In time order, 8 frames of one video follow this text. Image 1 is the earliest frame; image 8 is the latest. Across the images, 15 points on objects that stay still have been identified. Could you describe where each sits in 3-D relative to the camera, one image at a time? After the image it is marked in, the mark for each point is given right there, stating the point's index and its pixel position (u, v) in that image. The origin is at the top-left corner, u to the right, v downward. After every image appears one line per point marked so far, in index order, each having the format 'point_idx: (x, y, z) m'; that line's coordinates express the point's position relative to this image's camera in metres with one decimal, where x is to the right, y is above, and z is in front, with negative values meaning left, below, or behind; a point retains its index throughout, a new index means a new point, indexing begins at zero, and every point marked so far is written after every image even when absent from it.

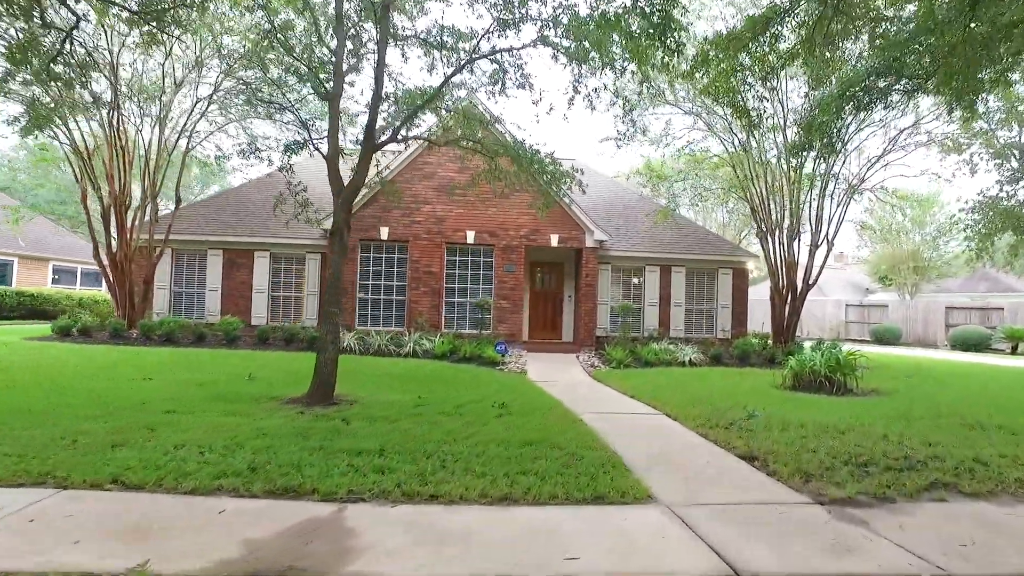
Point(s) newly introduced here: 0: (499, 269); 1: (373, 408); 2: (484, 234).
0: (-0.3, +0.4, +14.3) m
1: (-1.5, -1.3, +7.1) m
2: (-0.6, +1.2, +14.3) m
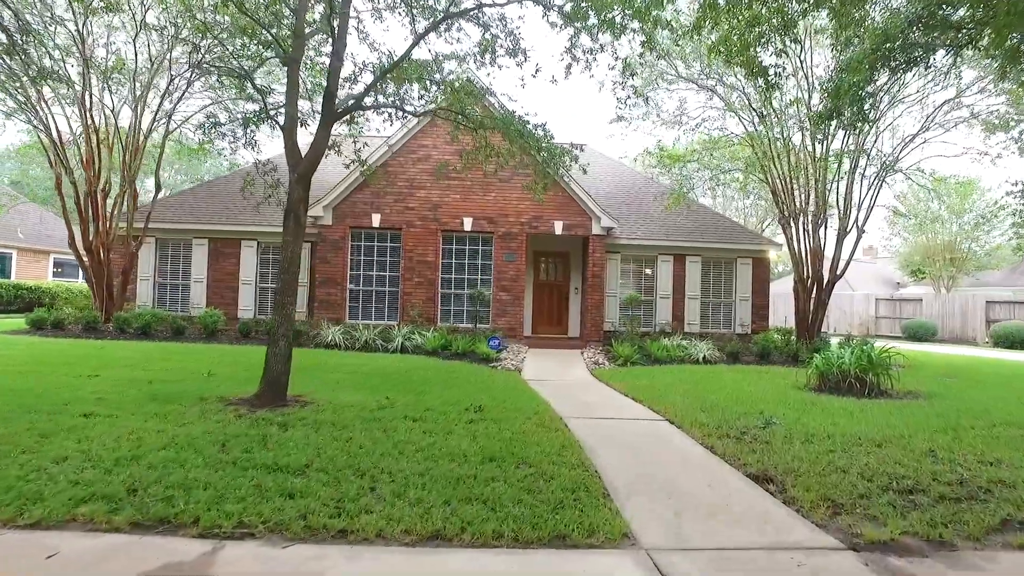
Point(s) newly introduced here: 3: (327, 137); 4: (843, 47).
0: (-0.3, +0.6, +13.3) m
1: (-1.7, -1.2, +6.2) m
2: (-0.6, +1.3, +13.3) m
3: (-2.0, +1.6, +7.1) m
4: (+3.9, +2.8, +7.8) m
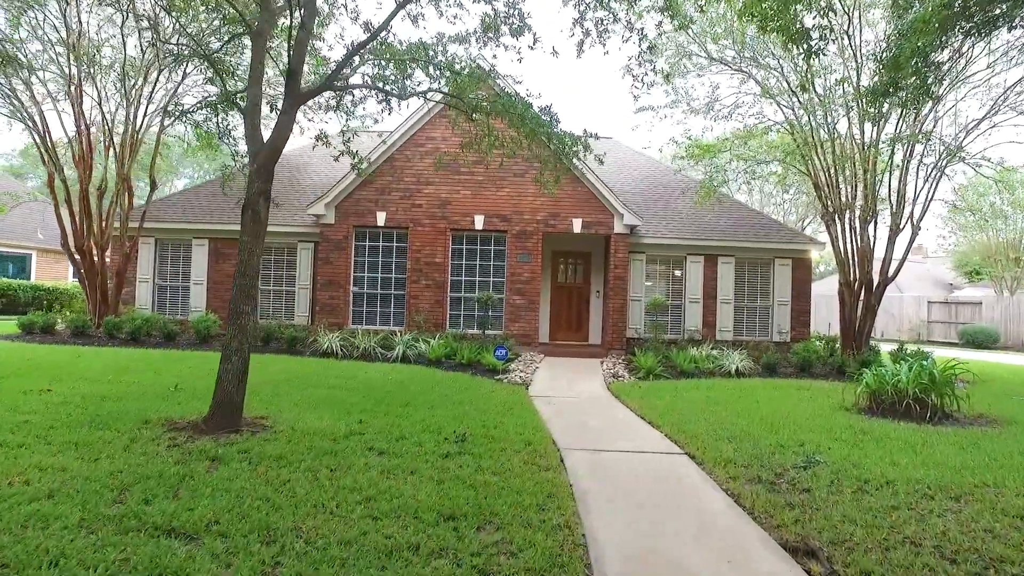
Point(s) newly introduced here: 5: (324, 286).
0: (0.0, +0.5, +12.3) m
1: (-1.8, -1.2, +5.2) m
2: (-0.3, +1.3, +12.3) m
3: (-2.1, +1.5, +6.2) m
4: (+3.8, +2.7, +6.6) m
5: (-3.5, 0.0, +12.5) m
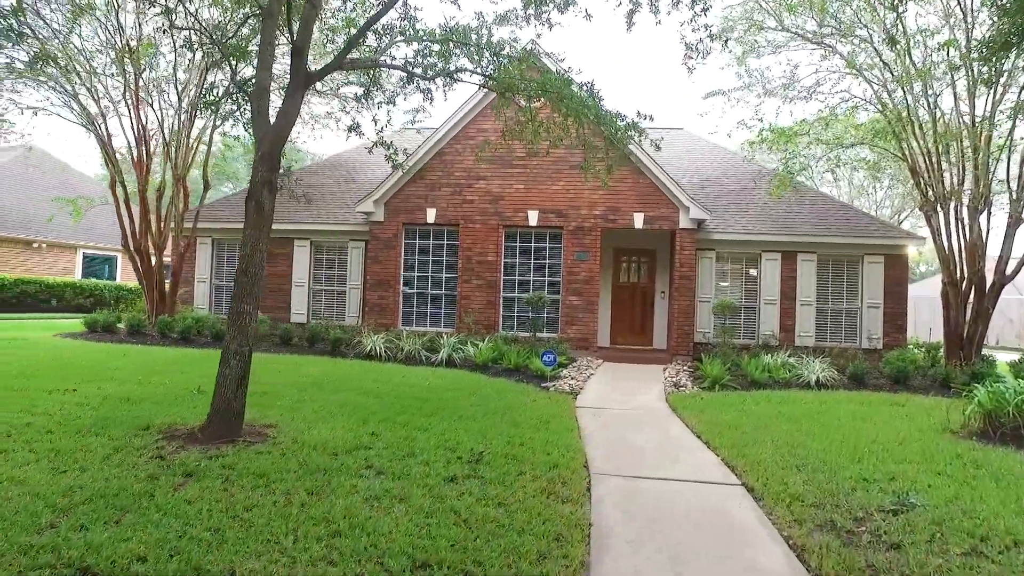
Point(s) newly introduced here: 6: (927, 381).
0: (+1.0, +0.5, +11.5) m
1: (-1.7, -1.2, +4.7) m
2: (+0.7, +1.3, +11.6) m
3: (-1.8, +1.5, +5.6) m
4: (+4.1, +2.8, +5.4) m
5: (-2.5, 0.0, +12.1) m
6: (+5.7, -1.3, +9.2) m
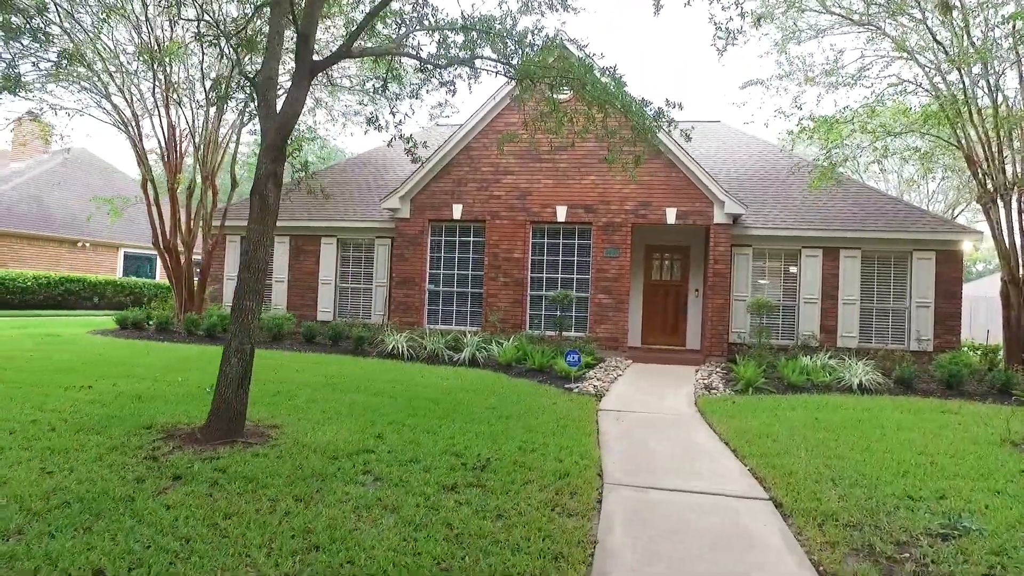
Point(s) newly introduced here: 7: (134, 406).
0: (+1.4, +0.6, +11.1) m
1: (-1.6, -1.1, +4.5) m
2: (+1.1, +1.3, +11.2) m
3: (-1.7, +1.6, +5.4) m
4: (+4.2, +2.8, +4.8) m
5: (-2.0, +0.1, +11.9) m
6: (+6.0, -1.3, +8.6) m
7: (-3.4, -1.1, +6.1) m
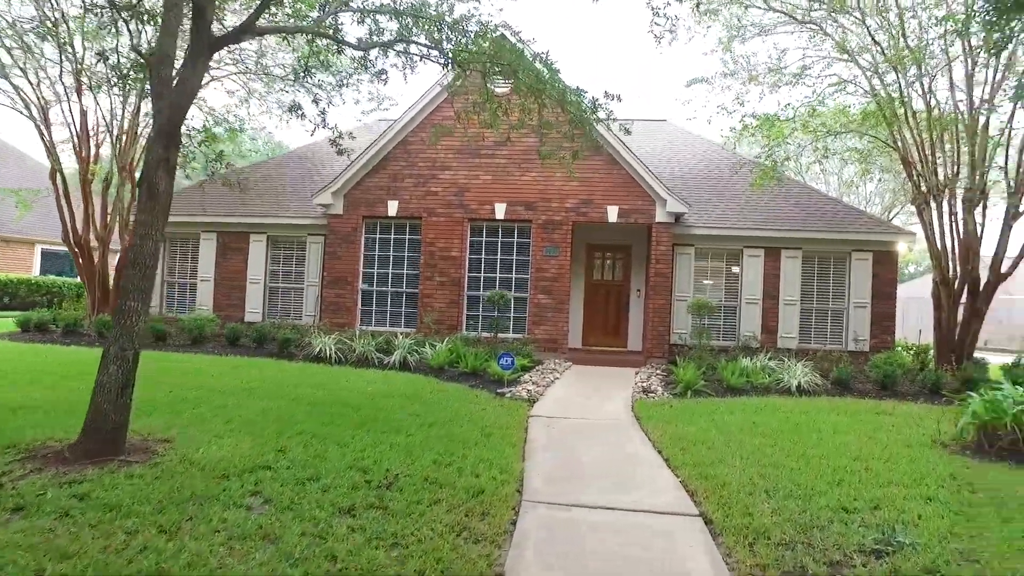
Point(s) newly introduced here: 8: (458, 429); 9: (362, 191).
0: (+0.4, +0.6, +10.8) m
1: (-2.2, -1.1, +3.9) m
2: (+0.1, +1.3, +10.8) m
3: (-2.3, +1.6, +4.9) m
4: (+3.6, +2.8, +4.7) m
5: (-3.1, +0.1, +11.3) m
6: (+5.2, -1.3, +8.6) m
7: (-4.1, -1.1, +5.4) m
8: (-0.4, -1.2, +5.6) m
9: (-2.5, +1.6, +11.3) m
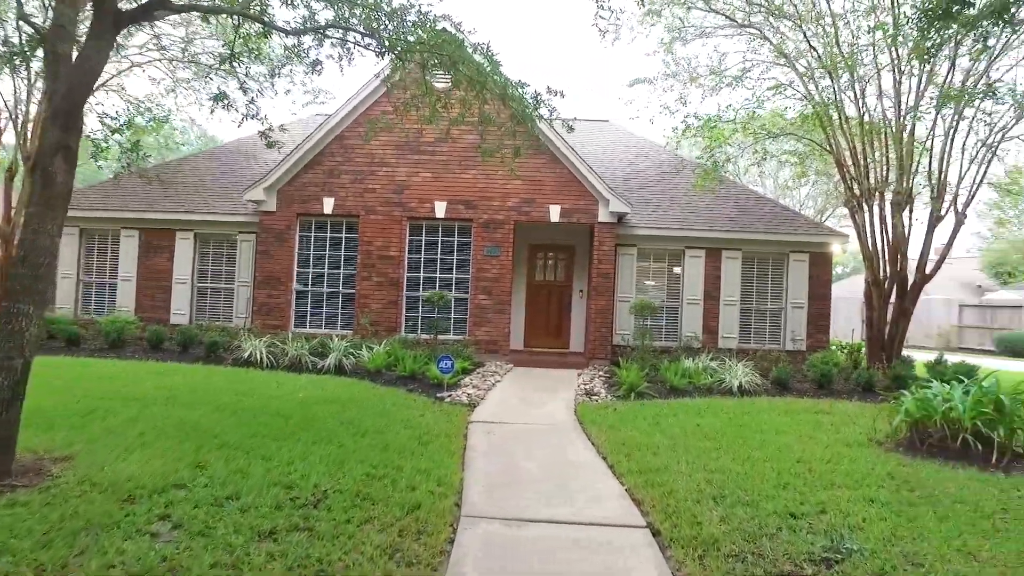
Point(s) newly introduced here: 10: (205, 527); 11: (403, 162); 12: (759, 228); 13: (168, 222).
0: (-0.5, +0.6, +10.5) m
1: (-2.5, -1.1, +3.5) m
2: (-0.8, +1.3, +10.6) m
3: (-2.7, +1.6, +4.4) m
4: (+3.2, +2.8, +4.7) m
5: (-4.0, +0.1, +10.8) m
6: (+4.4, -1.3, +8.7) m
7: (-4.5, -1.1, +4.8) m
8: (-0.9, -1.2, +5.3) m
9: (-3.5, +1.6, +10.8) m
10: (-1.5, -1.2, +3.3) m
11: (-1.7, +2.0, +10.7) m
12: (+4.0, +0.9, +10.7) m
13: (-5.9, +1.1, +11.5) m
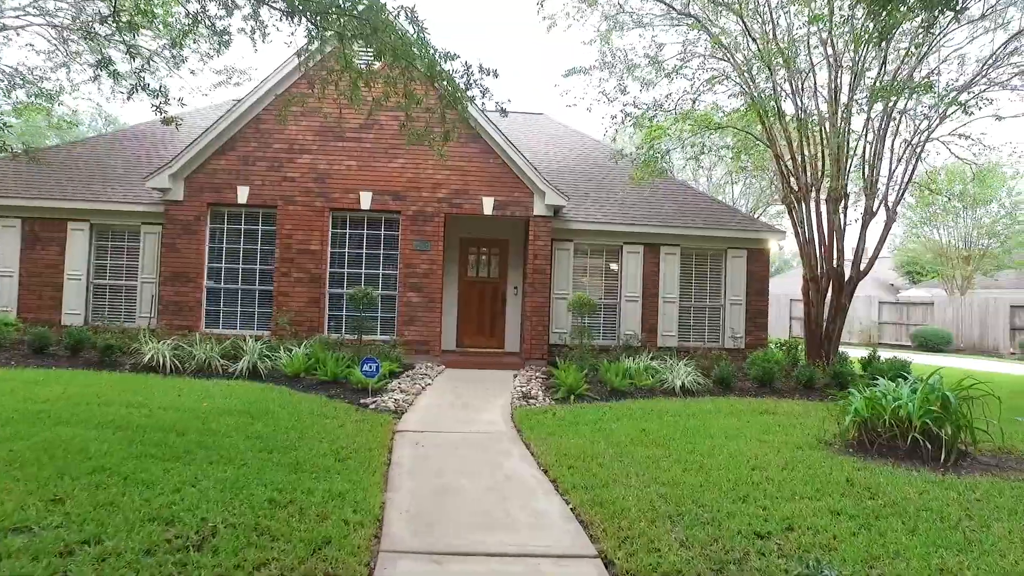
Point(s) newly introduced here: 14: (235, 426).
0: (-1.5, +0.6, +9.9) m
1: (-2.8, -1.1, +2.7) m
2: (-1.8, +1.4, +9.9) m
3: (-3.1, +1.6, +3.6) m
4: (+2.7, +2.8, +4.5) m
5: (-5.0, +0.1, +9.8) m
6: (+3.6, -1.2, +8.6) m
7: (-5.0, -1.0, +3.8) m
8: (-1.4, -1.1, +4.6) m
9: (-4.5, +1.7, +9.8) m
10: (-1.8, -1.1, +2.5) m
11: (-2.8, +2.1, +9.9) m
12: (+2.9, +1.0, +10.5) m
13: (-7.0, +1.2, +10.3) m
14: (-2.2, -1.1, +5.4) m
